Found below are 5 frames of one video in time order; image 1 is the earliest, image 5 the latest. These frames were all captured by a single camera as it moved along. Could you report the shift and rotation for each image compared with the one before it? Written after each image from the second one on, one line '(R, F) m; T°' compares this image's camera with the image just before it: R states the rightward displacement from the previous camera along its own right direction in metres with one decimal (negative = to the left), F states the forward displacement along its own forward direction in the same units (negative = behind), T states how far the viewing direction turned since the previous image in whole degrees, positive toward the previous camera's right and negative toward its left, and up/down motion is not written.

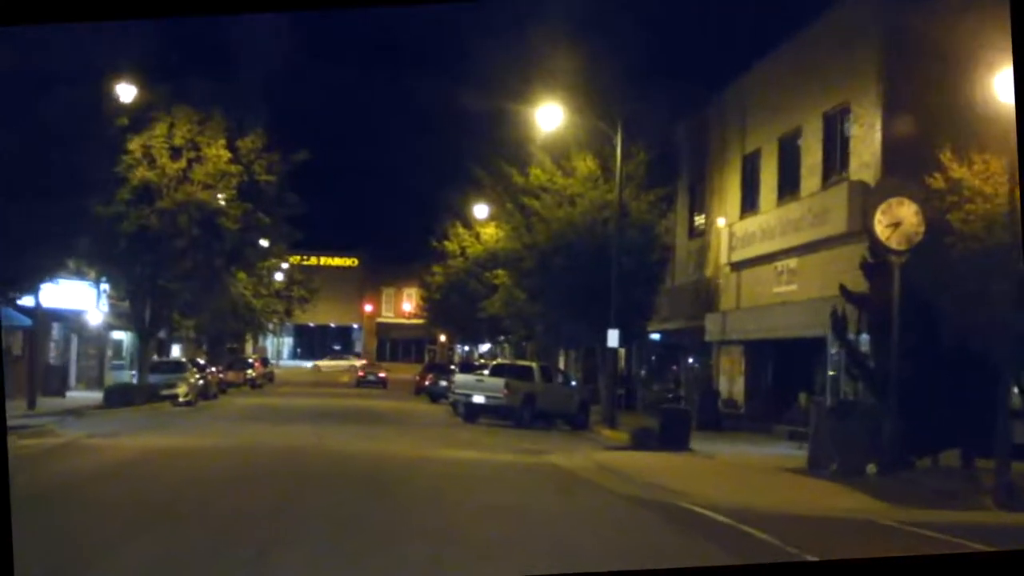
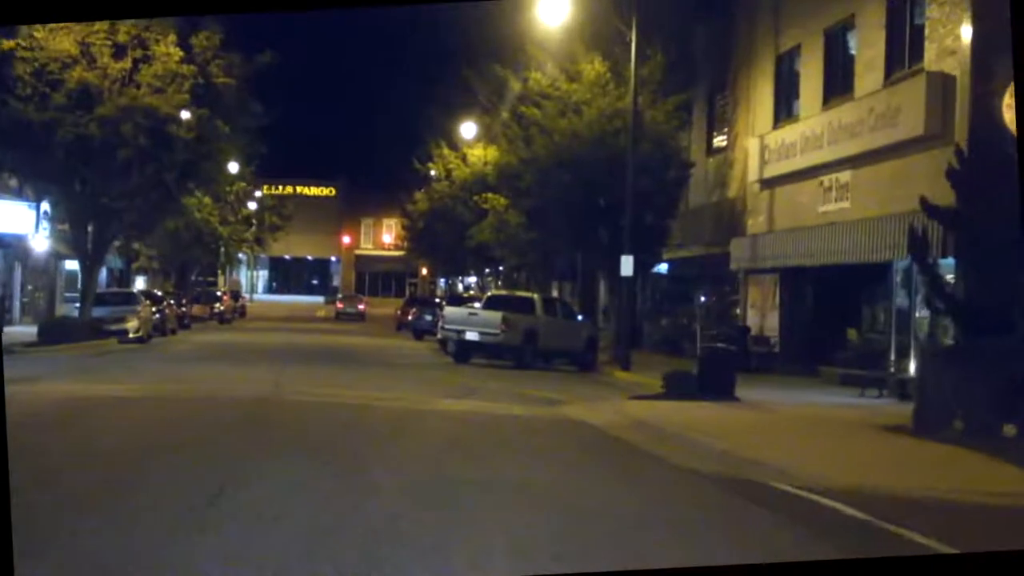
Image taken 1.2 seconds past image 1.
(-0.4, +5.2) m; +1°
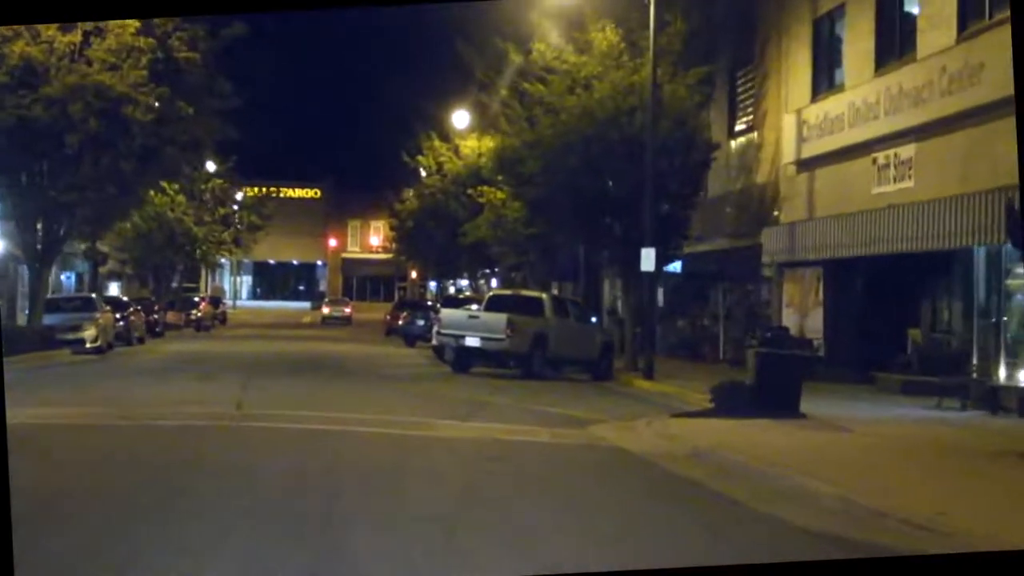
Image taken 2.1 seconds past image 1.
(-0.3, +4.1) m; 0°
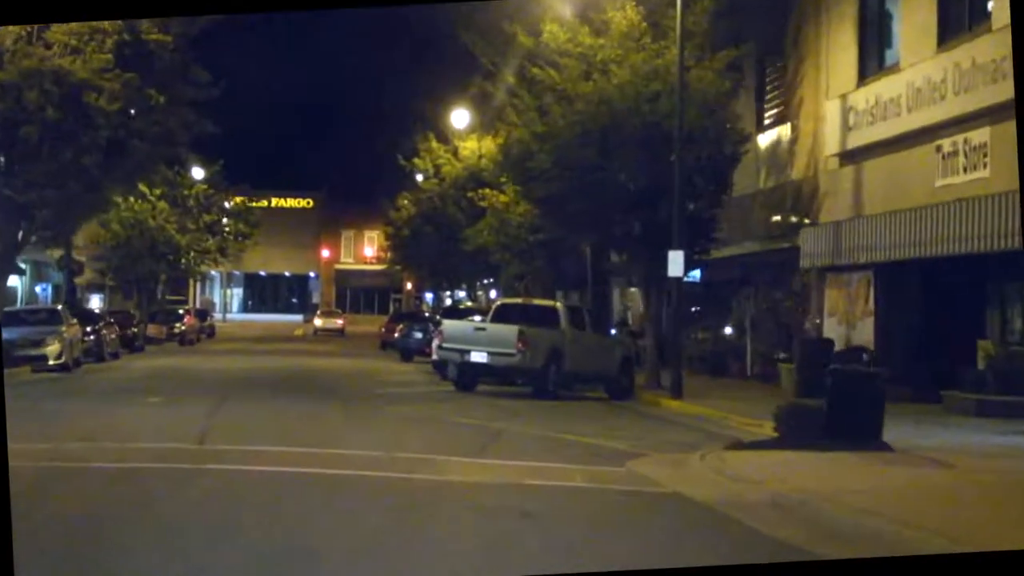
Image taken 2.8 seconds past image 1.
(-0.2, +3.3) m; 0°
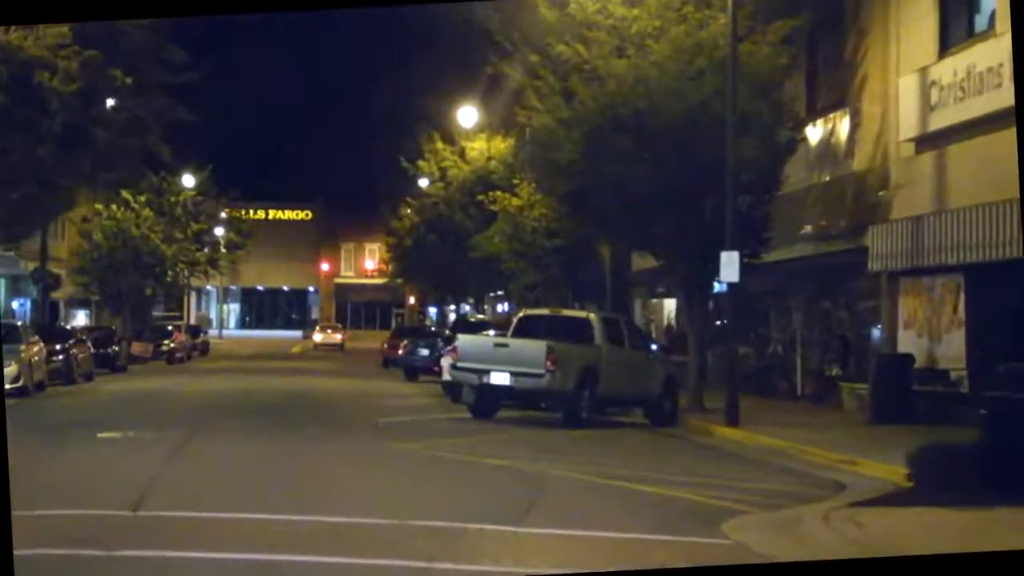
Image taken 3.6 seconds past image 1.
(-0.3, +3.9) m; 0°
